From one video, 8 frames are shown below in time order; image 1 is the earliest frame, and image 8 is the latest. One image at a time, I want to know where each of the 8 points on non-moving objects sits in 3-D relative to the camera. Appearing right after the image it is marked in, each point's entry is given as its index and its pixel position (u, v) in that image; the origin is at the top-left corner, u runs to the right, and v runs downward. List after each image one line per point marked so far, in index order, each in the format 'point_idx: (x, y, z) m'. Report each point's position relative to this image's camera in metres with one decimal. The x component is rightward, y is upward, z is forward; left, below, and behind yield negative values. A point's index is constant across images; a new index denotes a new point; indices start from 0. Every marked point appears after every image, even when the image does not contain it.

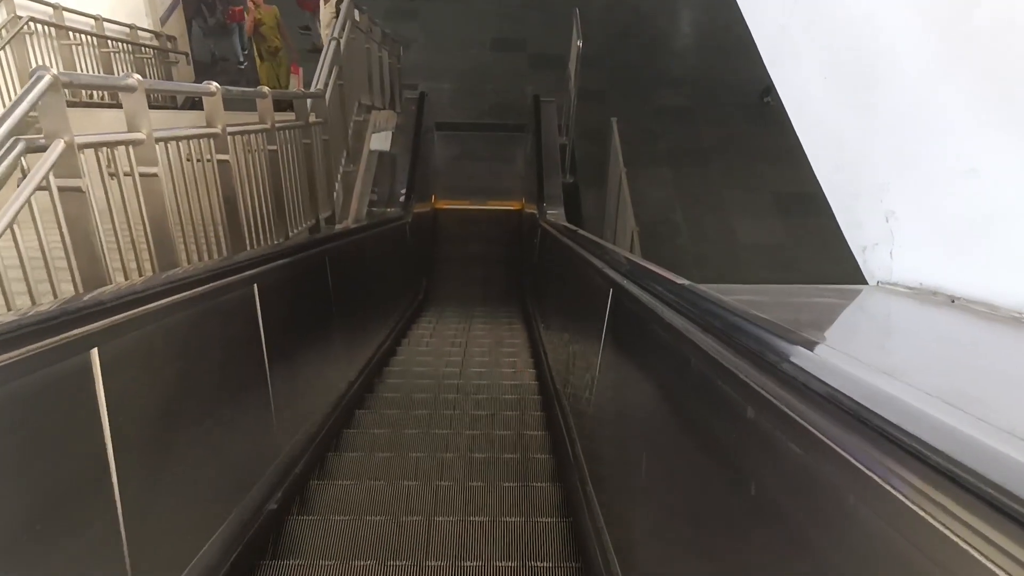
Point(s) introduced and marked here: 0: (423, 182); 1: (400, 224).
0: (-0.8, +1.0, +7.6) m
1: (-0.8, +0.5, +6.2) m
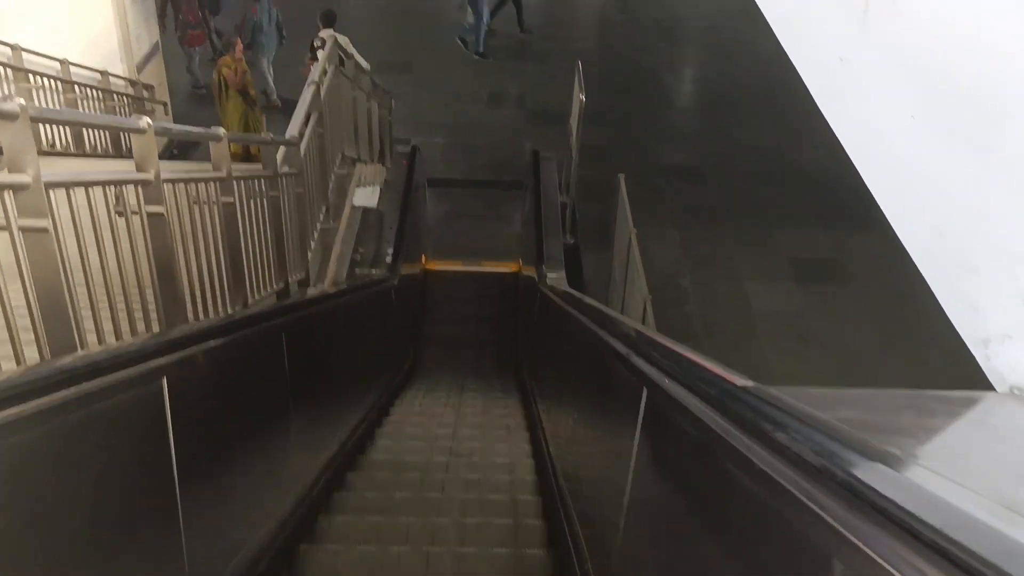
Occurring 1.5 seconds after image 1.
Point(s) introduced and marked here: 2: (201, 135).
0: (-0.8, +0.4, +7.0) m
1: (-0.8, 0.0, +5.6) m
2: (-1.2, +0.6, +3.2) m
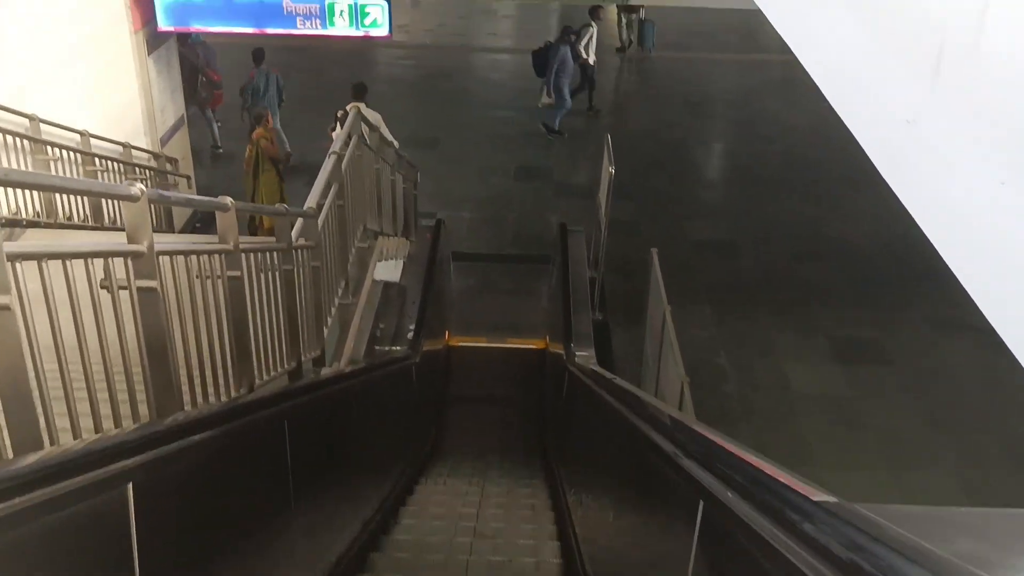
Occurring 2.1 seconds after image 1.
0: (-0.6, -0.2, +6.7) m
1: (-0.7, -0.5, +5.3) m
2: (-1.1, +0.3, +3.0) m
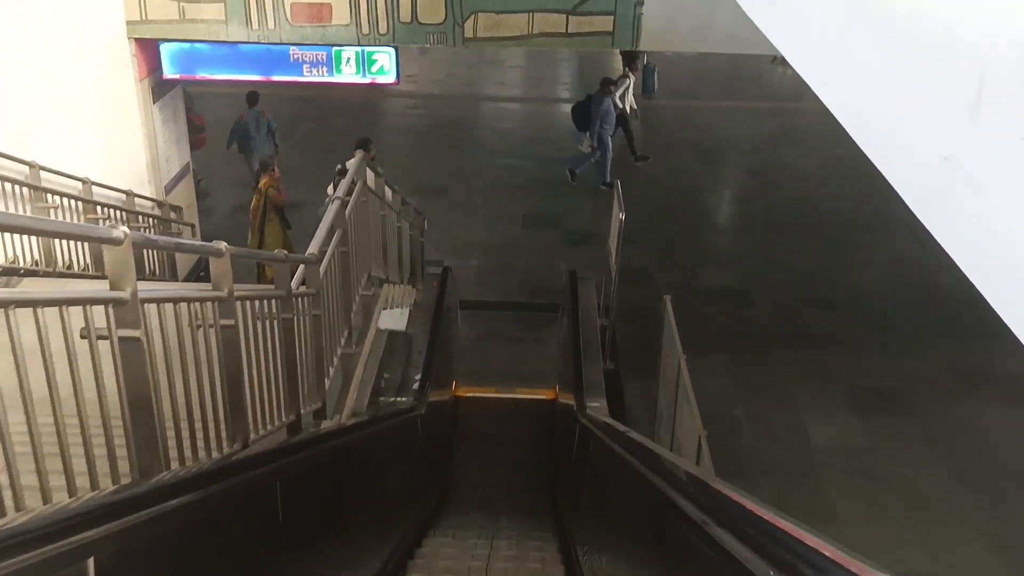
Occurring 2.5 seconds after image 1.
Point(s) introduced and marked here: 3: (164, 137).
0: (-0.5, -0.6, +6.5) m
1: (-0.6, -0.8, +5.1) m
2: (-1.0, +0.1, +2.8) m
3: (-3.2, +1.4, +7.8) m
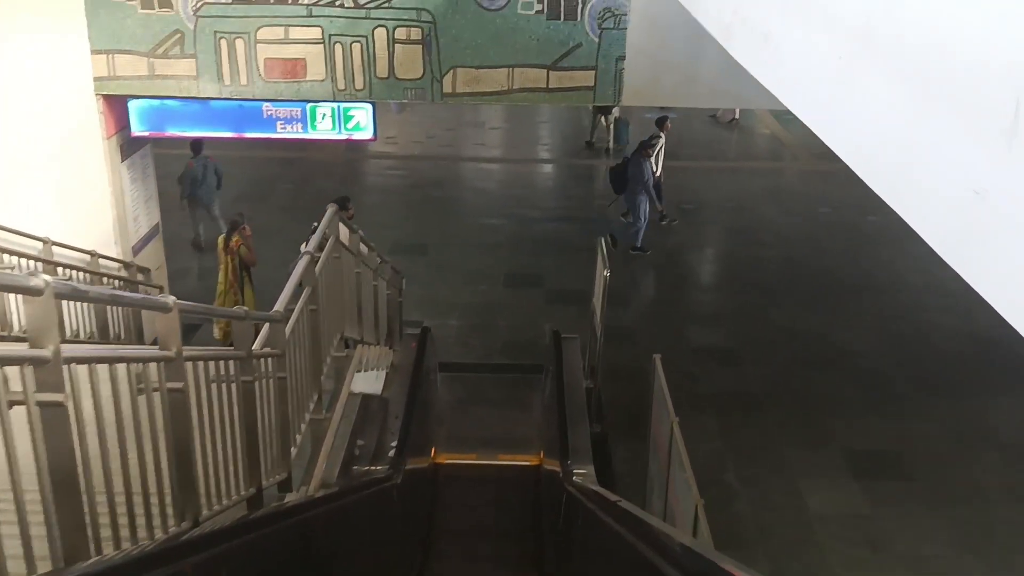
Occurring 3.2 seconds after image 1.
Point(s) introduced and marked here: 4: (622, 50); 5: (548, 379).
0: (-0.7, -1.0, +6.2) m
1: (-0.7, -1.1, +4.7) m
2: (-1.1, 0.0, +2.5) m
3: (-3.4, +0.8, +7.6) m
4: (+0.9, +1.9, +6.7) m
5: (+0.3, -0.8, +7.2) m
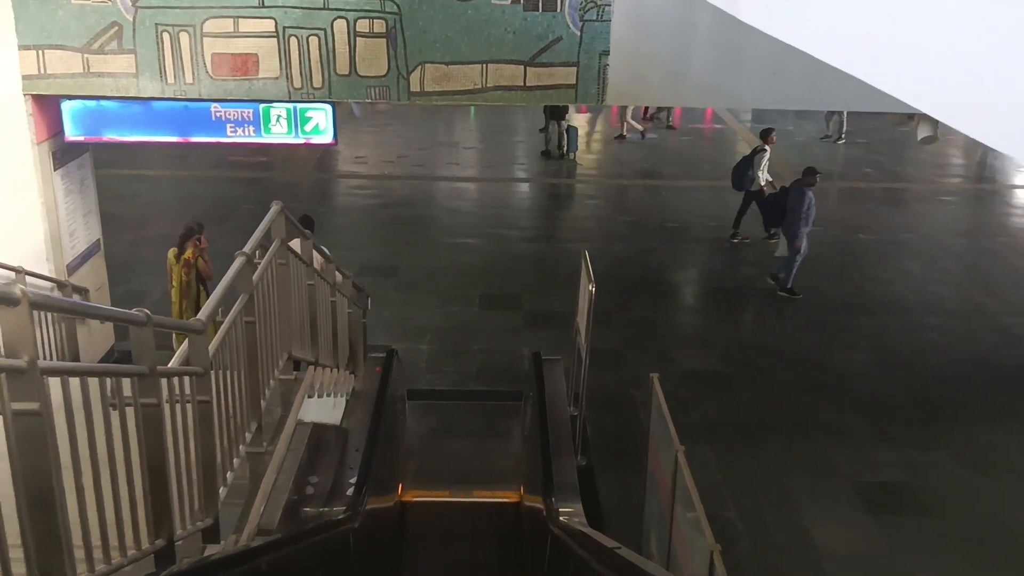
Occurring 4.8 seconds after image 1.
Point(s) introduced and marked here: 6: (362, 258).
0: (-0.8, -1.2, +5.5) m
1: (-0.8, -1.2, +4.0) m
2: (-1.2, 0.0, +1.8) m
3: (-3.6, +0.6, +6.9) m
4: (+0.7, +1.8, +6.1) m
5: (+0.1, -0.9, +6.5) m
6: (-1.8, +0.4, +10.0) m
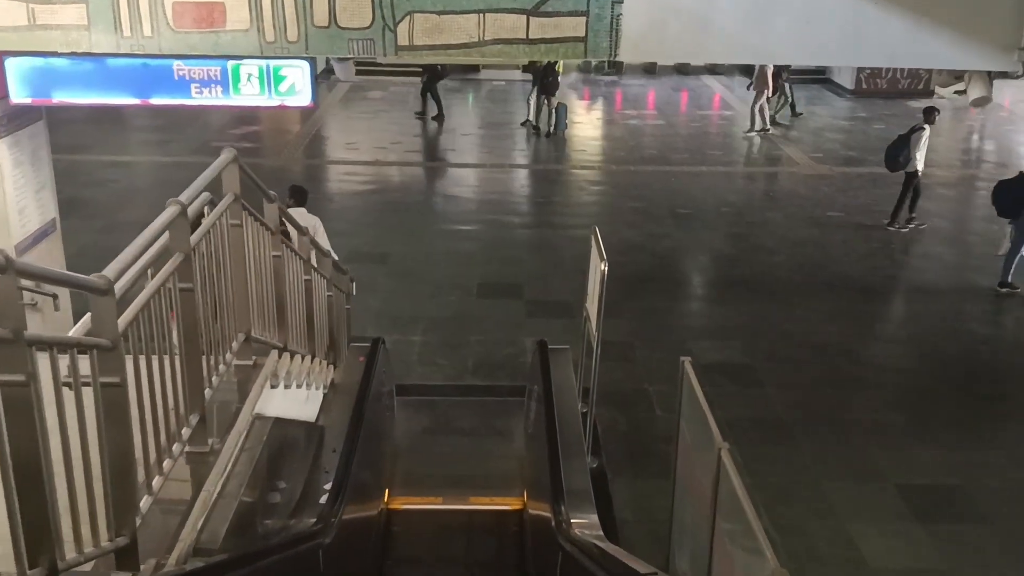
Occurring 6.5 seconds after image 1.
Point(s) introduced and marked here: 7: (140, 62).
0: (-0.8, -1.0, +4.8) m
1: (-0.8, -1.0, +3.3) m
2: (-1.2, +0.1, +1.1) m
3: (-3.6, +0.8, +6.1) m
4: (+0.7, +1.9, +5.4) m
5: (+0.1, -0.8, +5.8) m
6: (-1.8, +0.5, +9.3) m
7: (-2.4, +1.5, +5.6) m
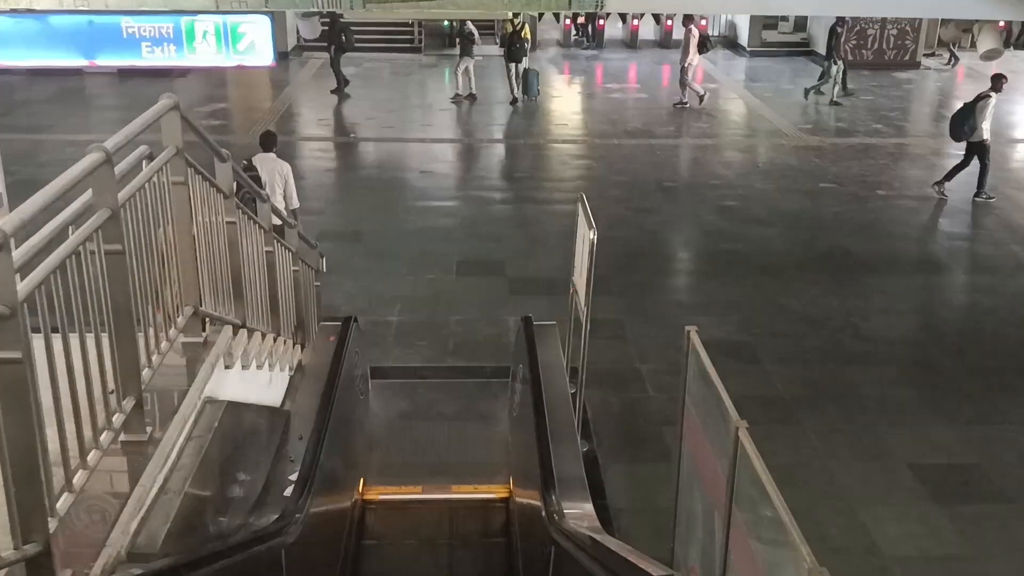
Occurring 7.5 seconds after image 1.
0: (-0.9, -0.9, +4.4) m
1: (-0.9, -0.9, +2.9) m
2: (-1.2, +0.2, +0.7) m
3: (-3.7, +0.9, +5.6) m
4: (+0.6, +2.1, +5.0) m
5: (0.0, -0.6, +5.4) m
6: (-2.0, +0.7, +8.8) m
7: (-2.6, +1.6, +5.1) m
